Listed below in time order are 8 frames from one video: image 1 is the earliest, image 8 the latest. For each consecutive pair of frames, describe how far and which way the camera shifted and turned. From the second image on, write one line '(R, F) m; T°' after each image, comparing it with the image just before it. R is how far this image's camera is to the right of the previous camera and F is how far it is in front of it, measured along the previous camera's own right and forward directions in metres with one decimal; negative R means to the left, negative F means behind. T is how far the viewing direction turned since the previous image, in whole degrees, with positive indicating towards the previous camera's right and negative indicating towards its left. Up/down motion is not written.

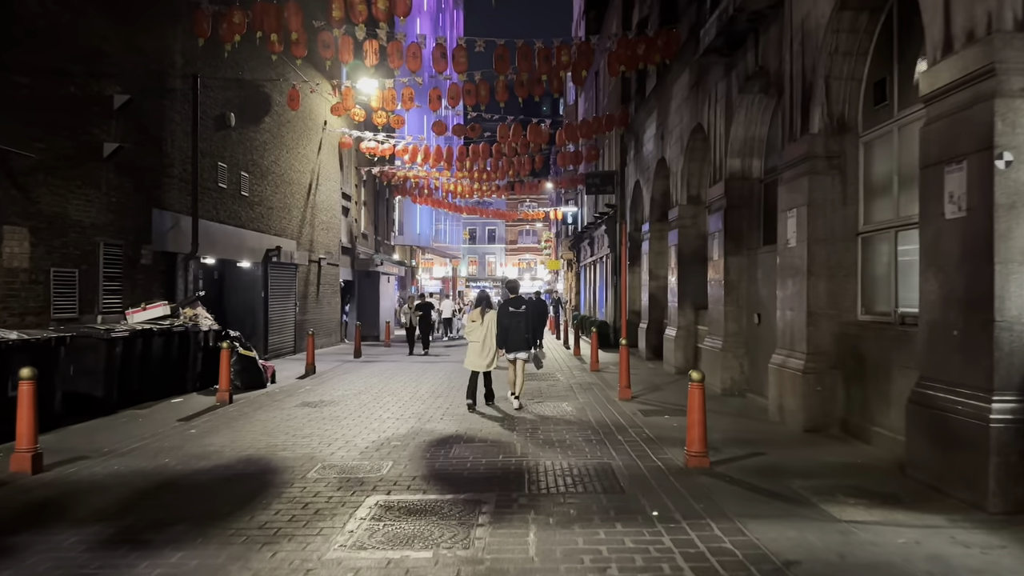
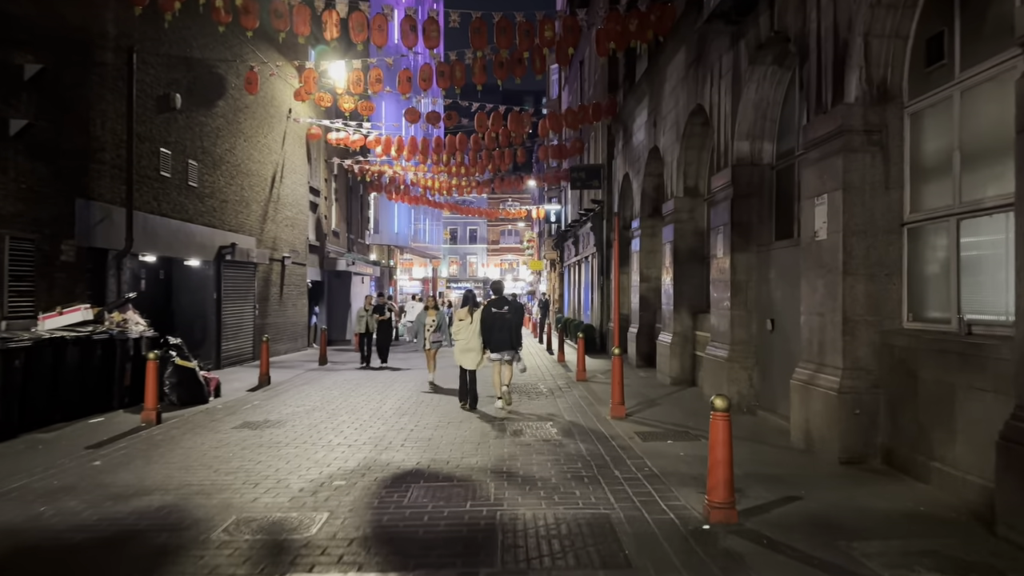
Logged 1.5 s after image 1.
(+0.1, +1.4) m; +1°
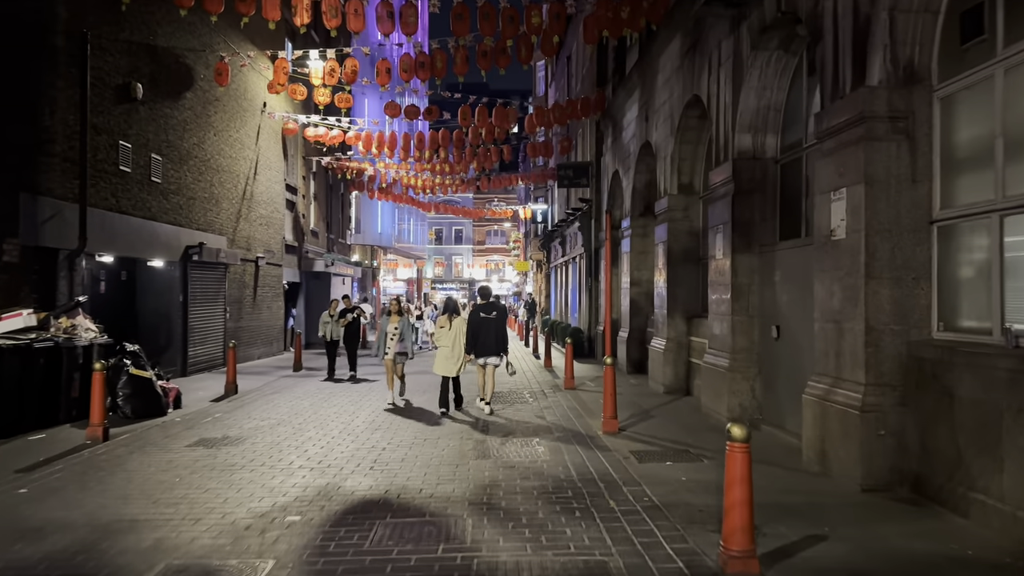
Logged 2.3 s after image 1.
(0.0, +0.8) m; +1°
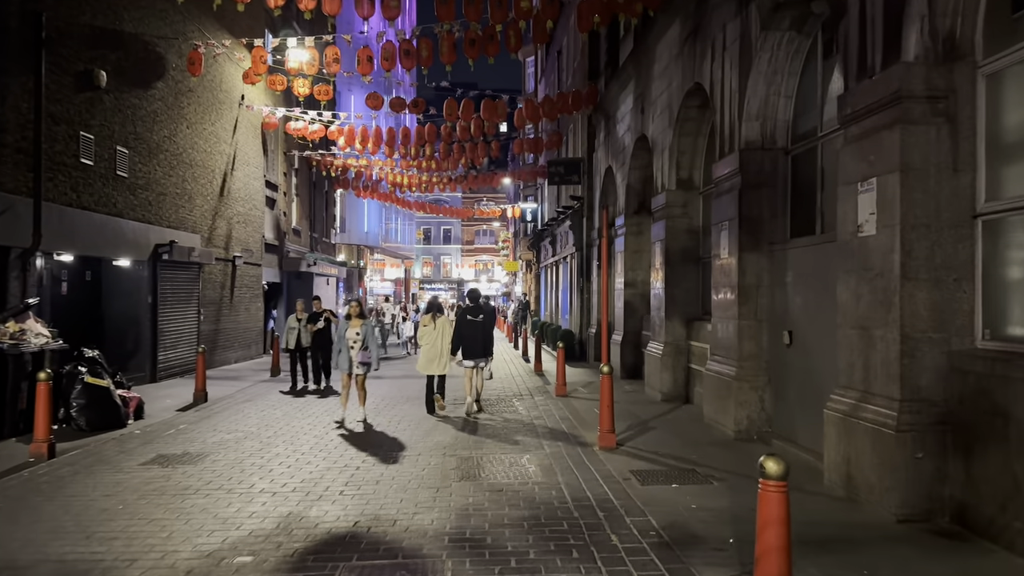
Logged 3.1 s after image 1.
(0.0, +0.7) m; +1°
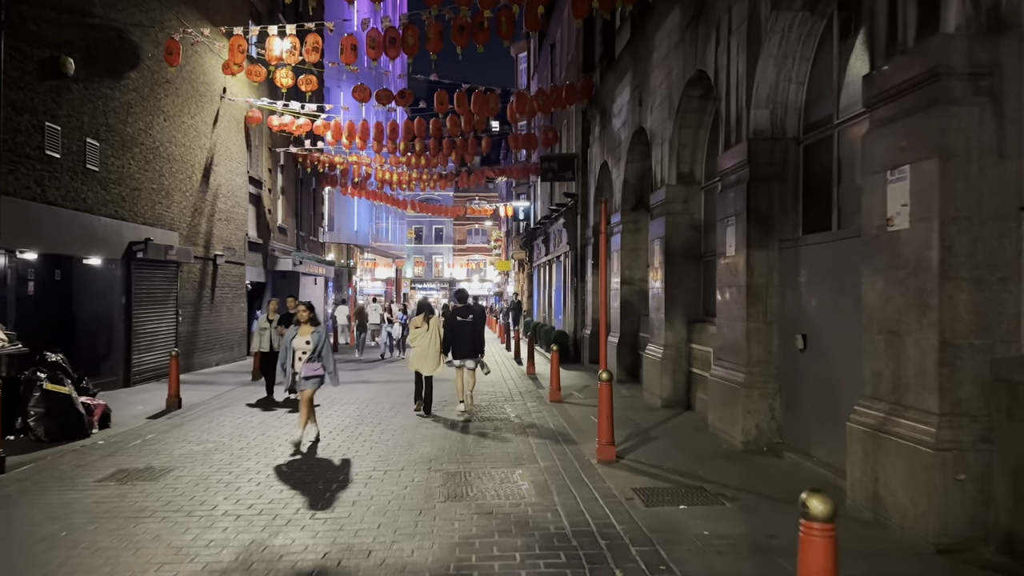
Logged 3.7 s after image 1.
(0.0, +0.6) m; +1°
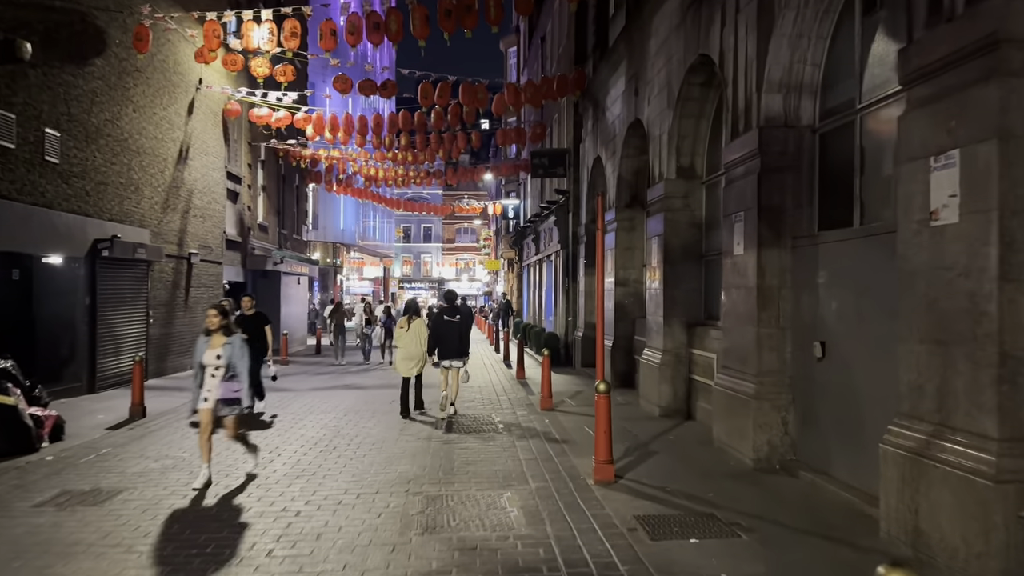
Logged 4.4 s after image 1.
(0.0, +0.7) m; +1°
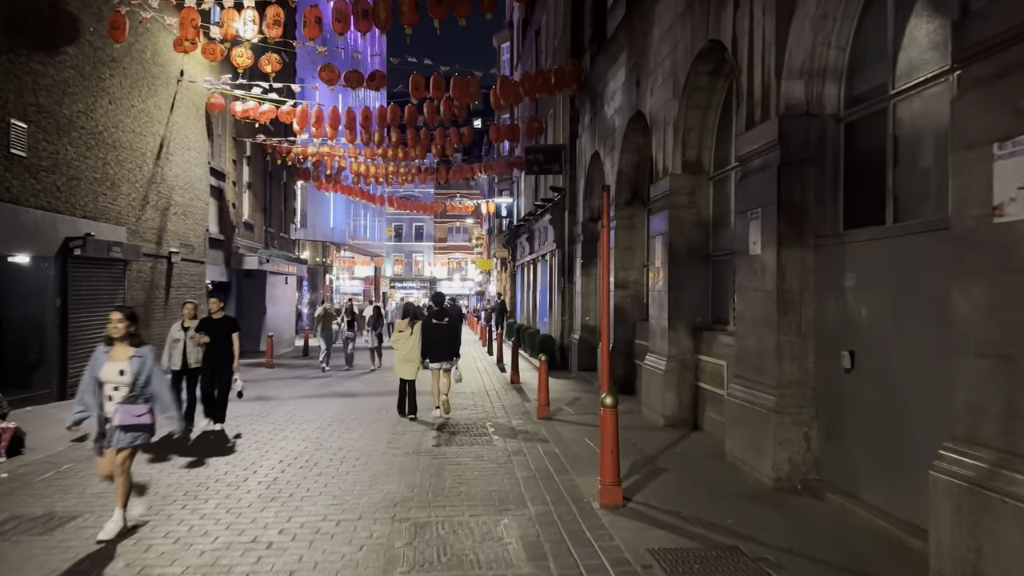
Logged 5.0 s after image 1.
(0.0, +0.6) m; +1°
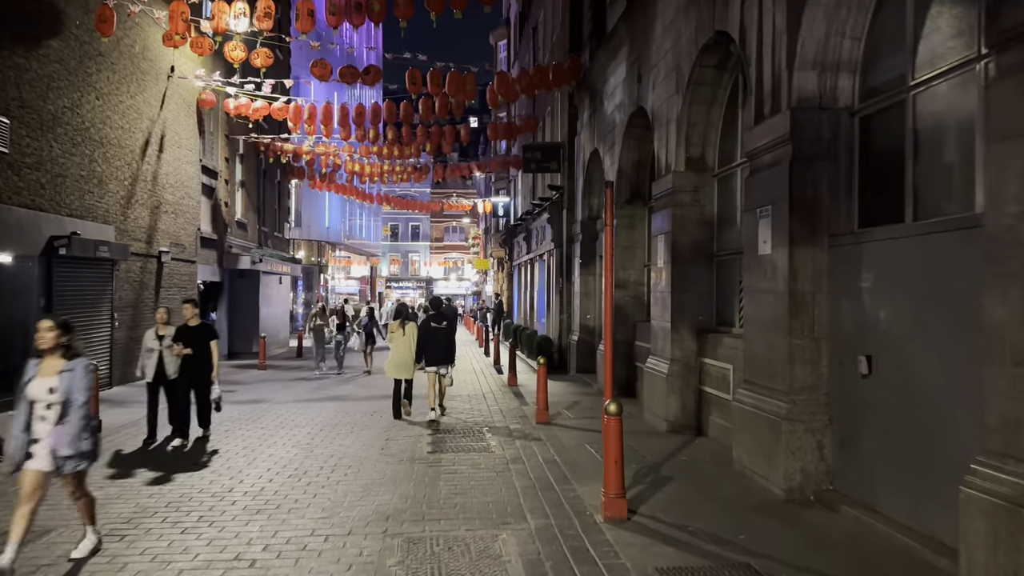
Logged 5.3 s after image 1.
(0.0, +0.3) m; 0°
